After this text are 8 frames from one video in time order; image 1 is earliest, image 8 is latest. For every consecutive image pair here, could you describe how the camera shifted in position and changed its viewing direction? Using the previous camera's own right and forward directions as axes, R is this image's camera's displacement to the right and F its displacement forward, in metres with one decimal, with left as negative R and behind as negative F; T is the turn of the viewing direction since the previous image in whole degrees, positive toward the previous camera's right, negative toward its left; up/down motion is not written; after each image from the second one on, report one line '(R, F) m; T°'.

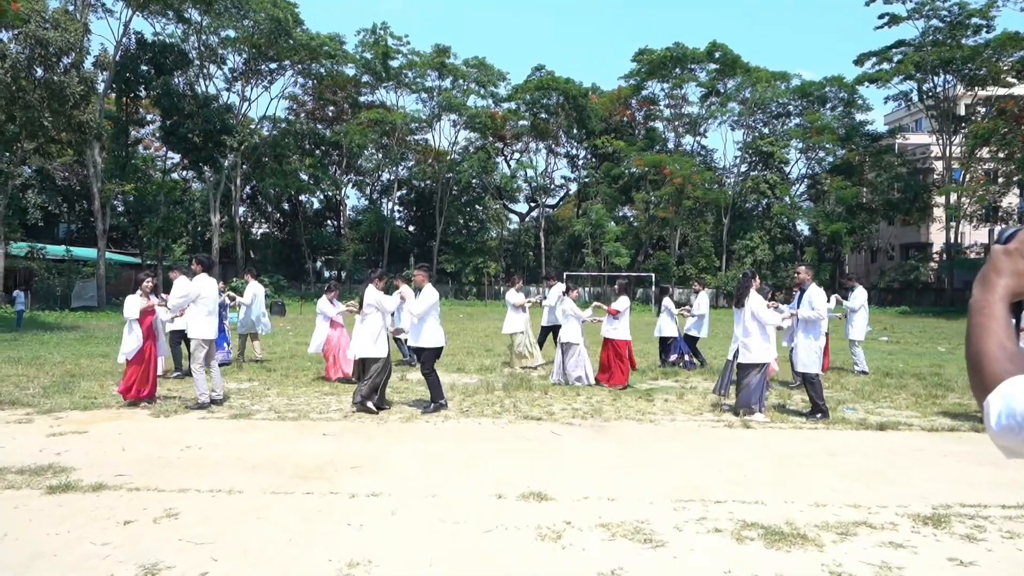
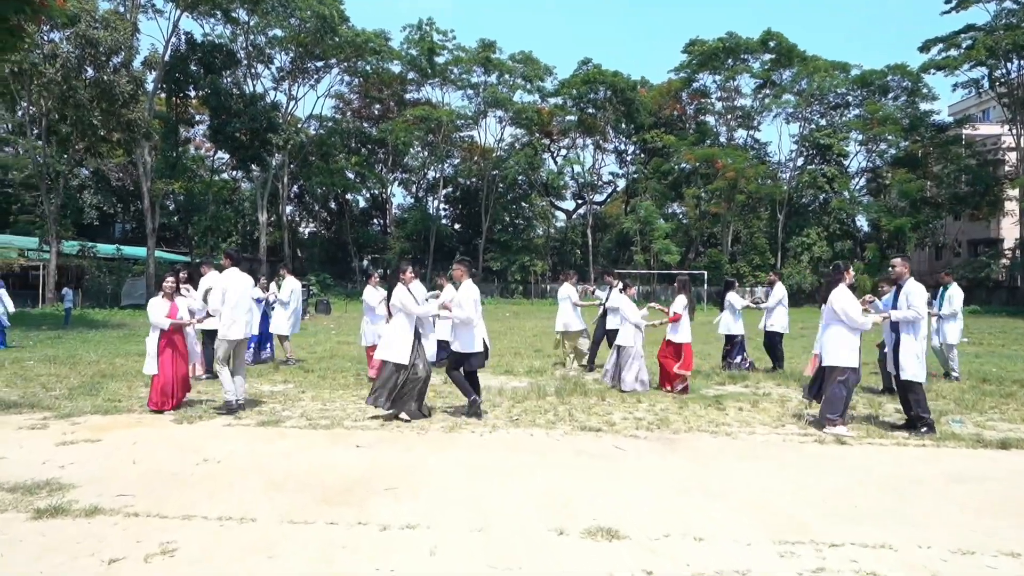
(-0.1, +0.9) m; -4°
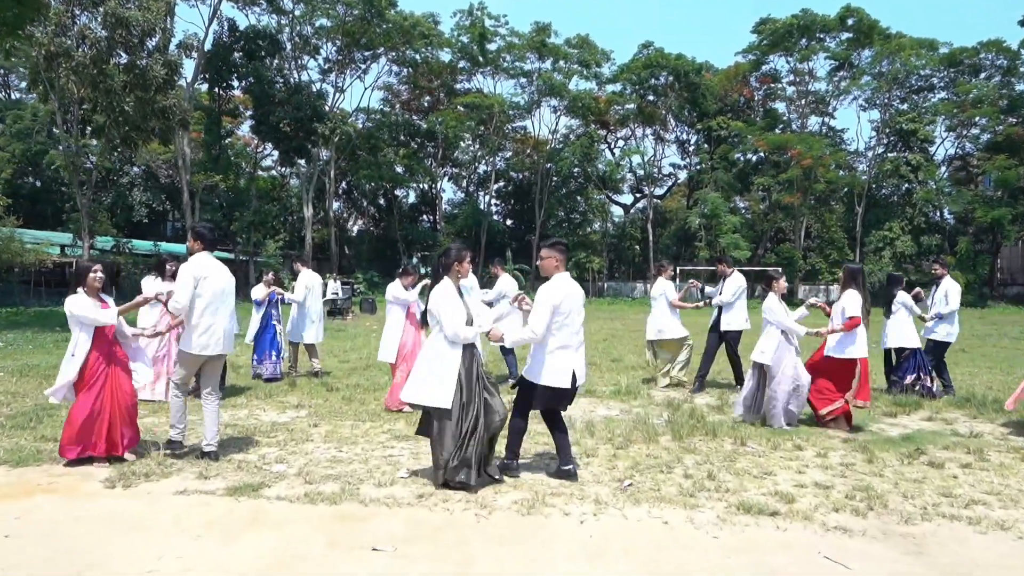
(-0.4, +2.7) m; -4°
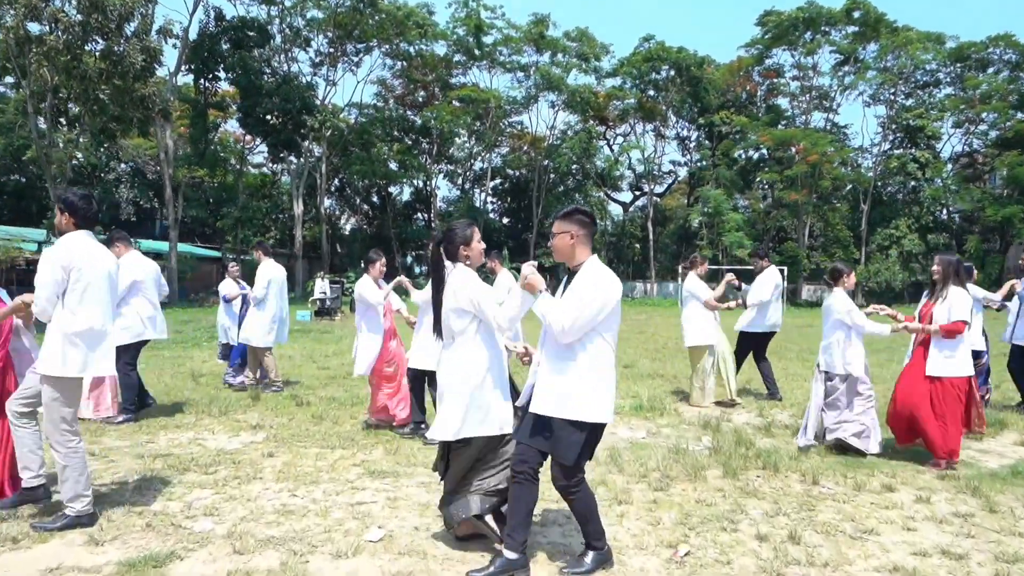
(-0.1, +1.4) m; 0°
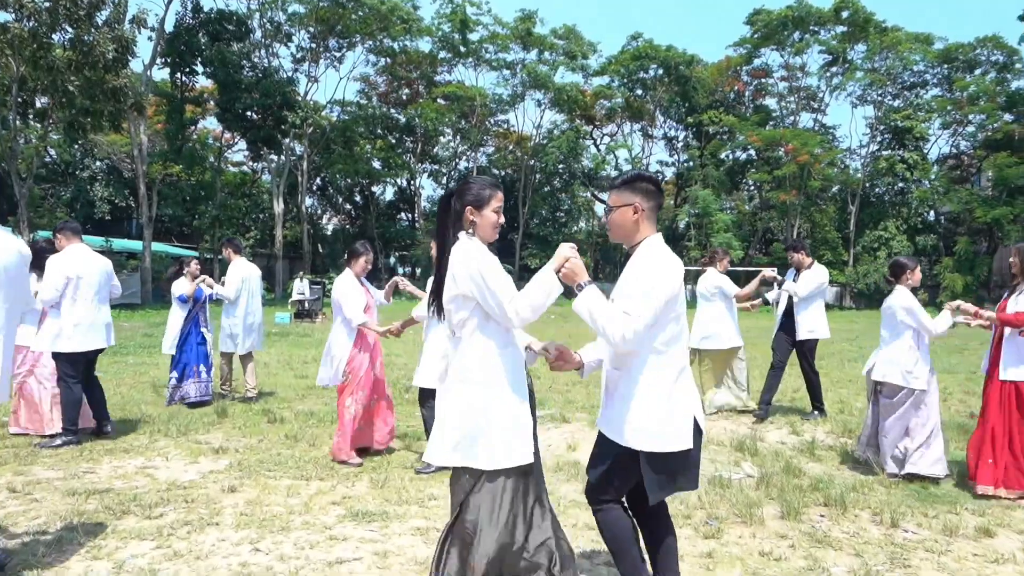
(-0.2, +0.9) m; +1°
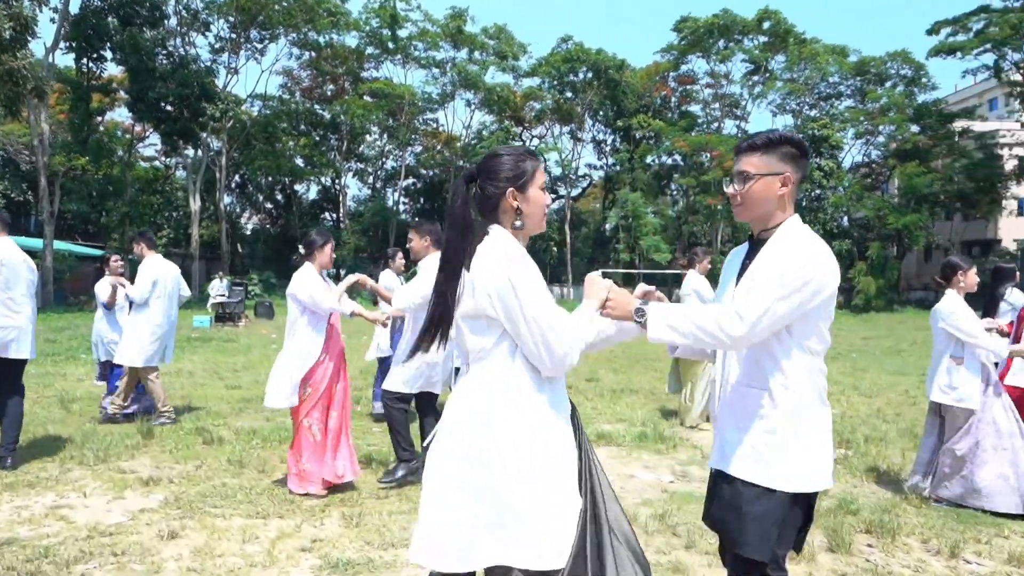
(-0.4, +0.7) m; +6°
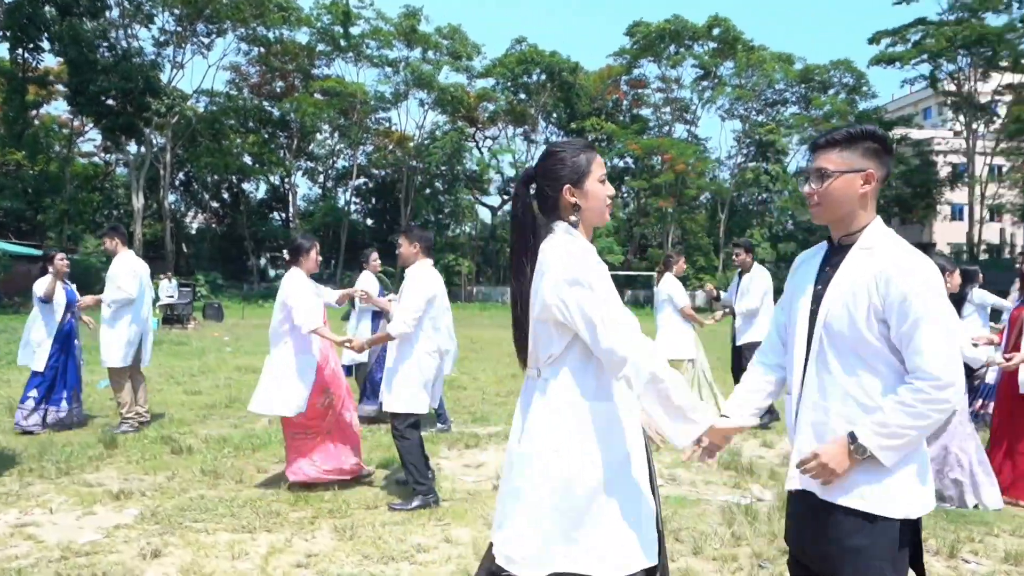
(-0.3, +0.1) m; +4°
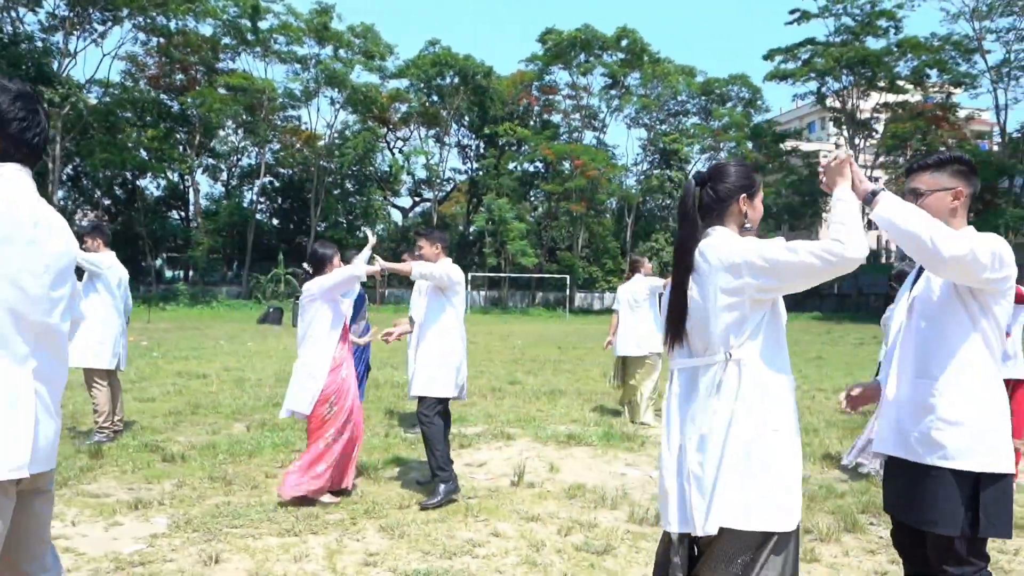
(-0.7, -0.1) m; +8°
